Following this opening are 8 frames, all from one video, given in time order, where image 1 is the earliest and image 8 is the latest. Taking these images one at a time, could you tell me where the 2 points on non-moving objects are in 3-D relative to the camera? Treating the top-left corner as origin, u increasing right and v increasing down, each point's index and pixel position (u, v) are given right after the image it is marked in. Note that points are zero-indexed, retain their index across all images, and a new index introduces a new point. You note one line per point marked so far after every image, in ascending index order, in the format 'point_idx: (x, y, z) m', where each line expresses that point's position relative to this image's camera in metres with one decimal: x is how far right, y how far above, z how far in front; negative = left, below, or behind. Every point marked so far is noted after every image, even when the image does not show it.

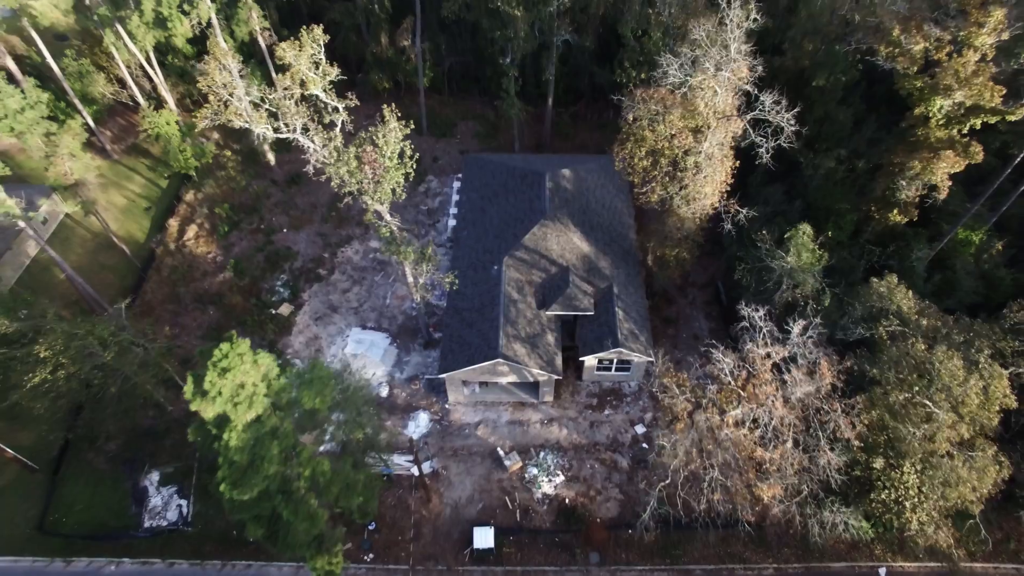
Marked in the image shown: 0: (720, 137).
0: (+5.2, +3.7, +15.5) m
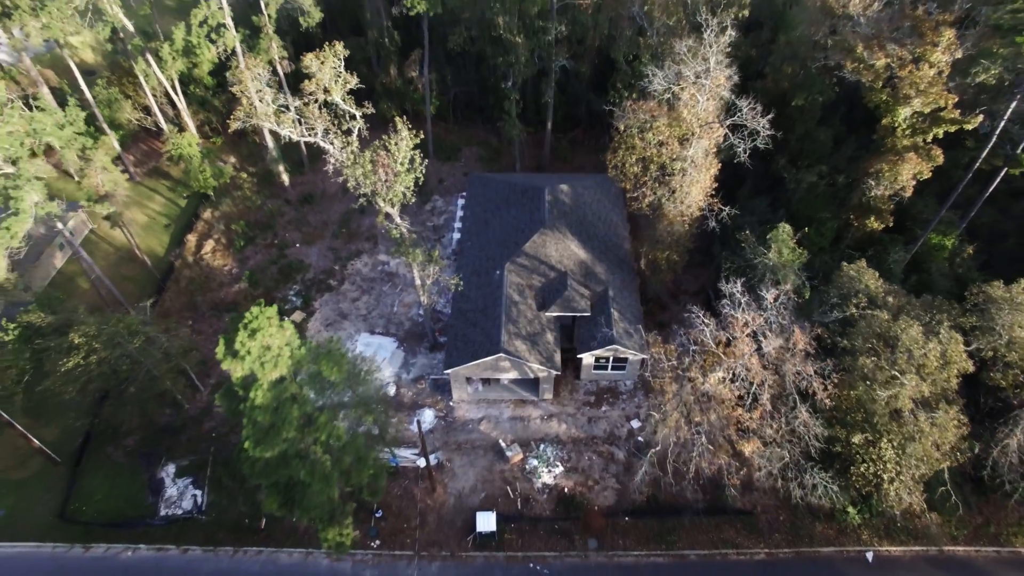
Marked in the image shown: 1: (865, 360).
0: (+5.3, +3.9, +16.9) m
1: (+7.2, -1.5, +12.7) m
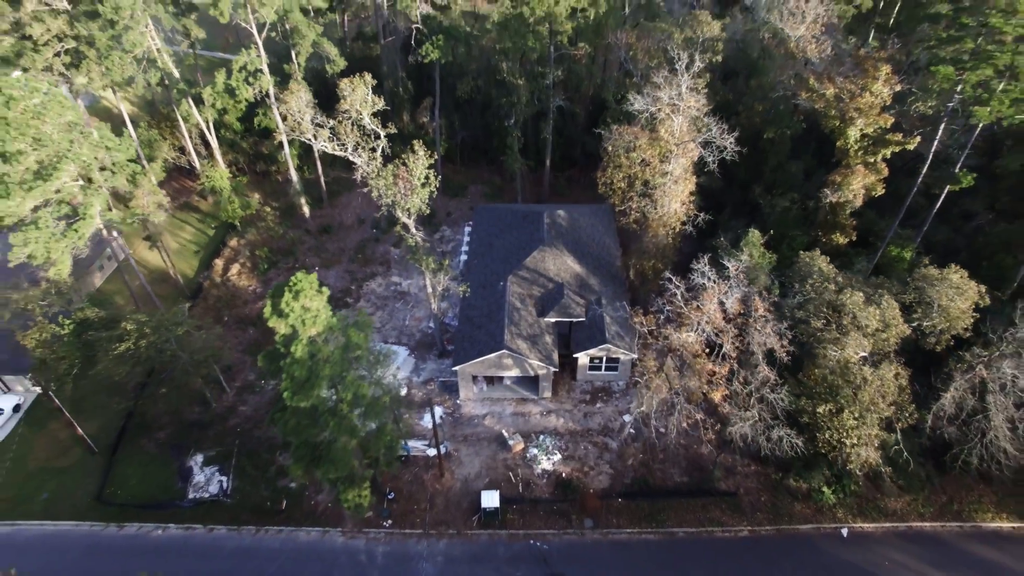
0: (+5.3, +4.0, +19.5) m
1: (+7.3, -0.9, +14.8) m
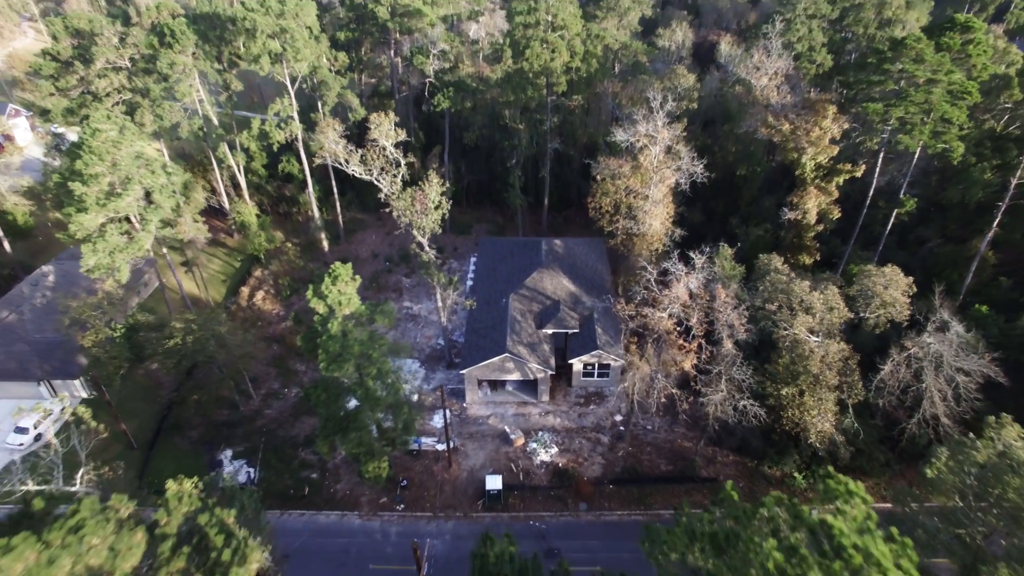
0: (+5.4, +3.8, +22.6) m
1: (+7.3, -0.7, +17.4) m
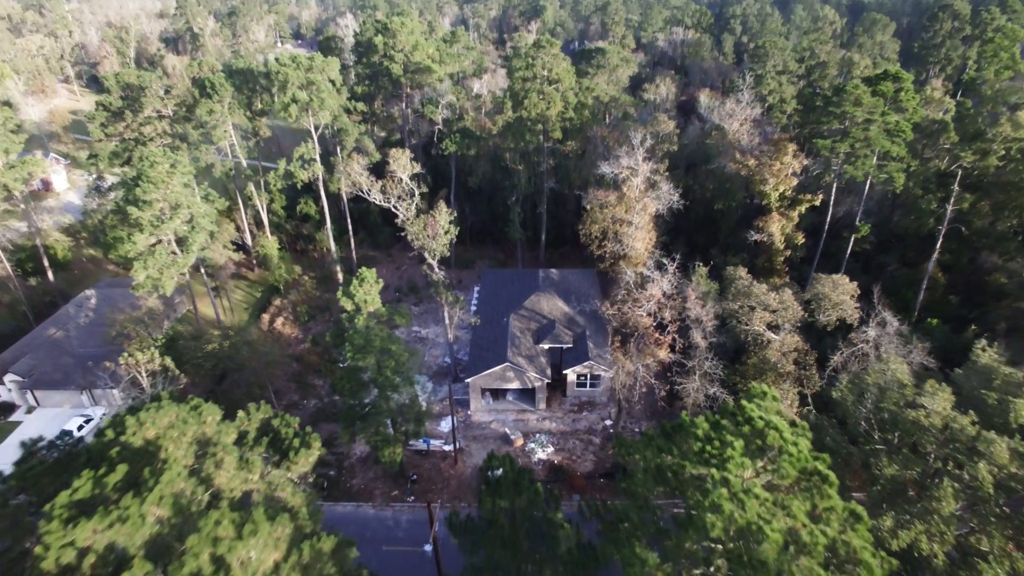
0: (+5.4, +3.2, +25.8) m
1: (+7.3, -0.8, +20.2) m
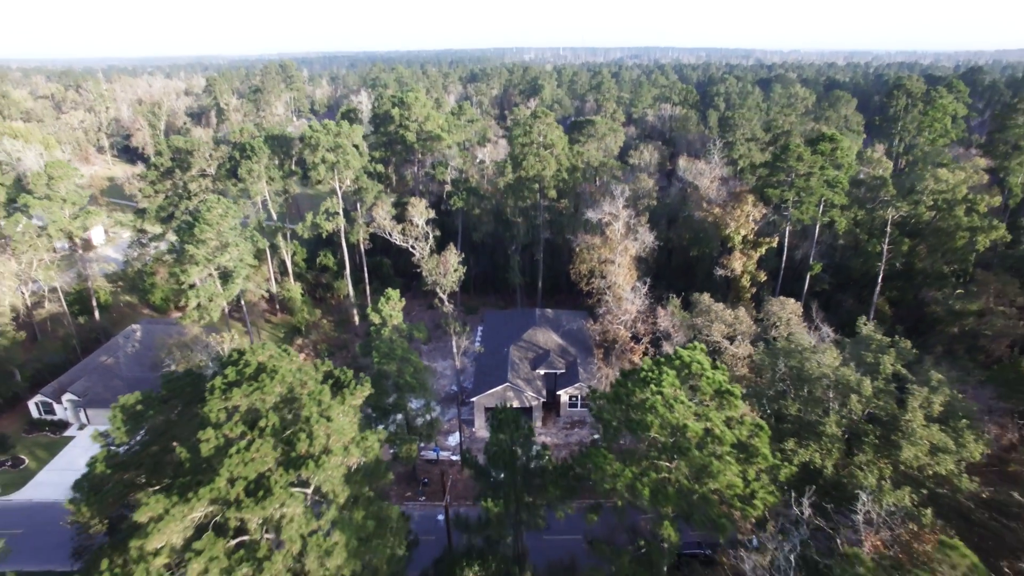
0: (+5.4, +1.8, +30.1) m
1: (+7.3, -1.5, +24.0) m
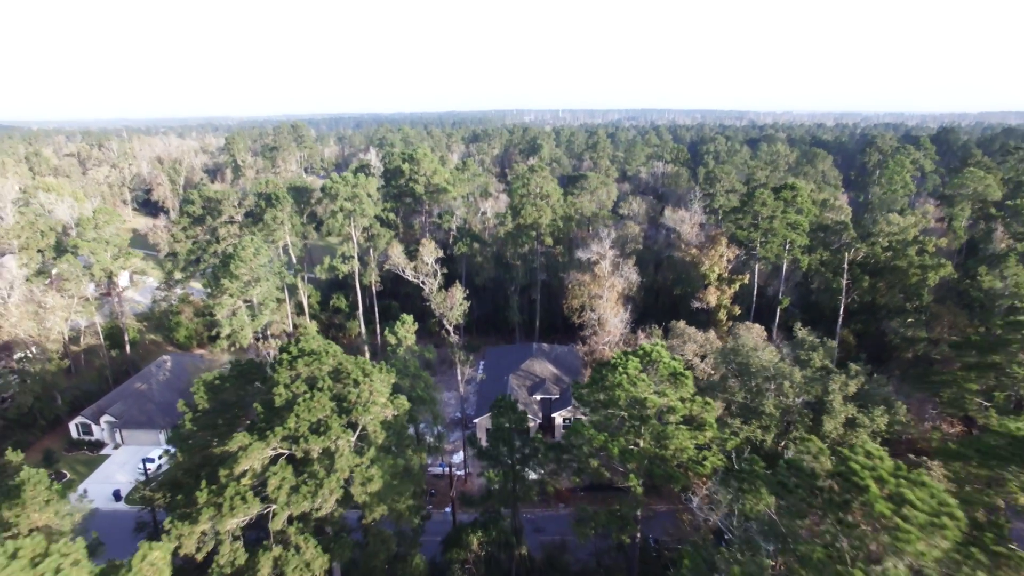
0: (+5.4, +0.1, +33.6) m
1: (+7.2, -2.7, +27.3) m
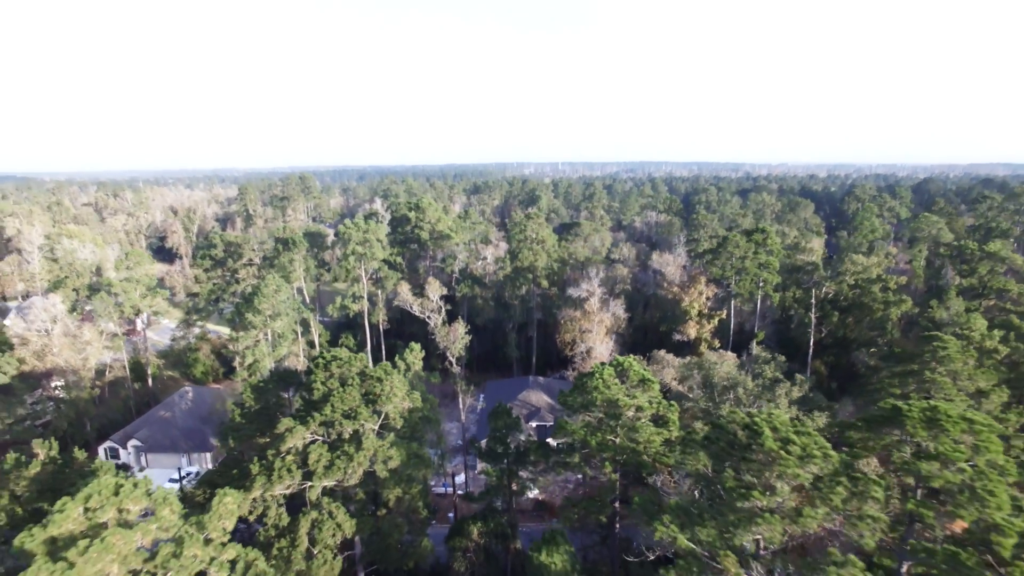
0: (+5.2, -2.0, +36.7) m
1: (+7.1, -4.2, +30.2) m
